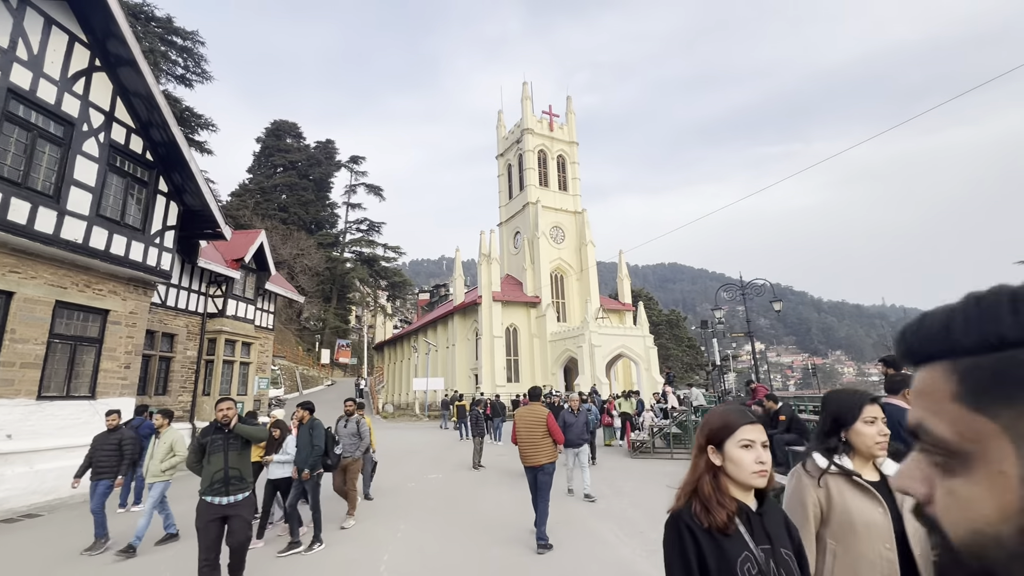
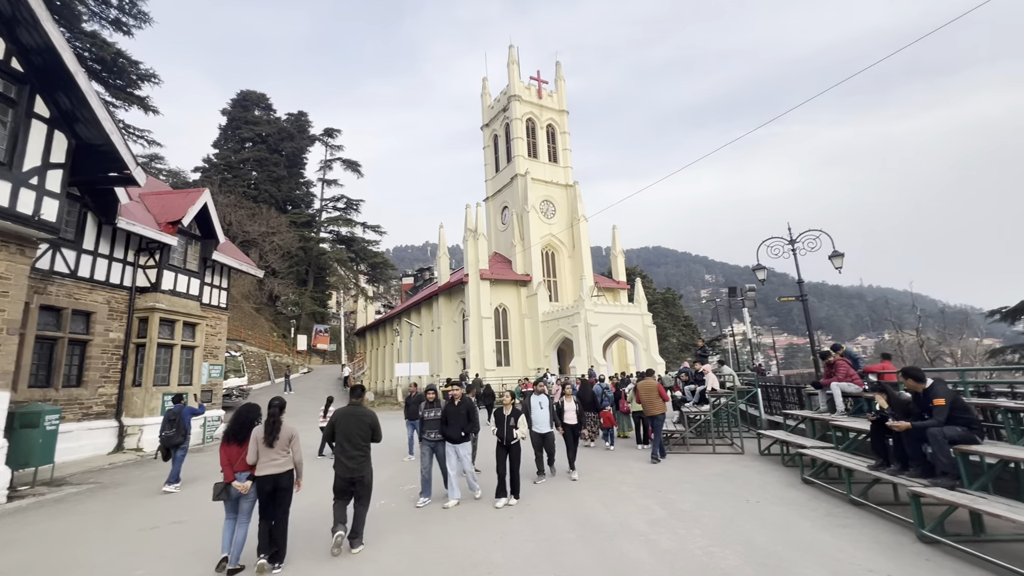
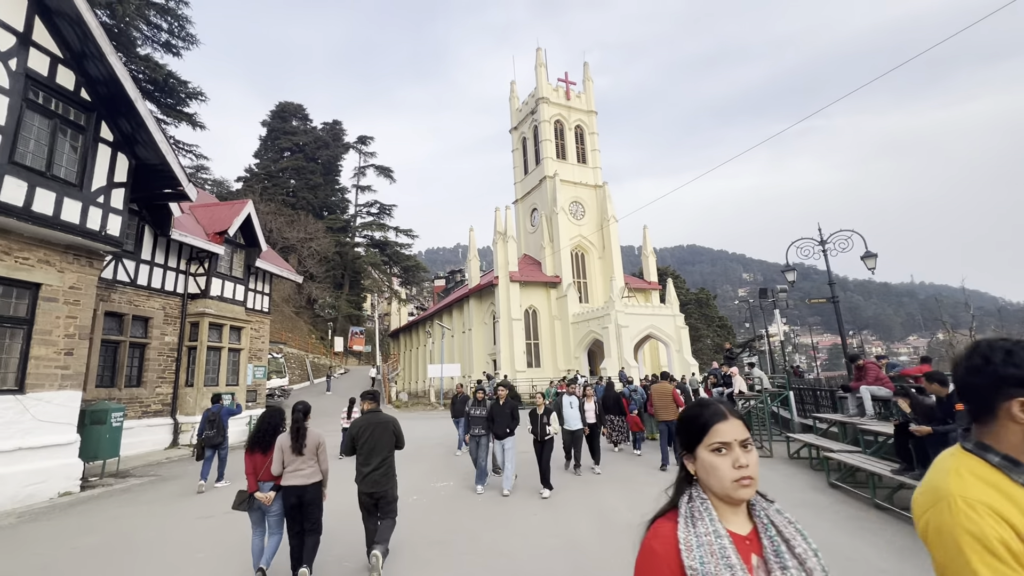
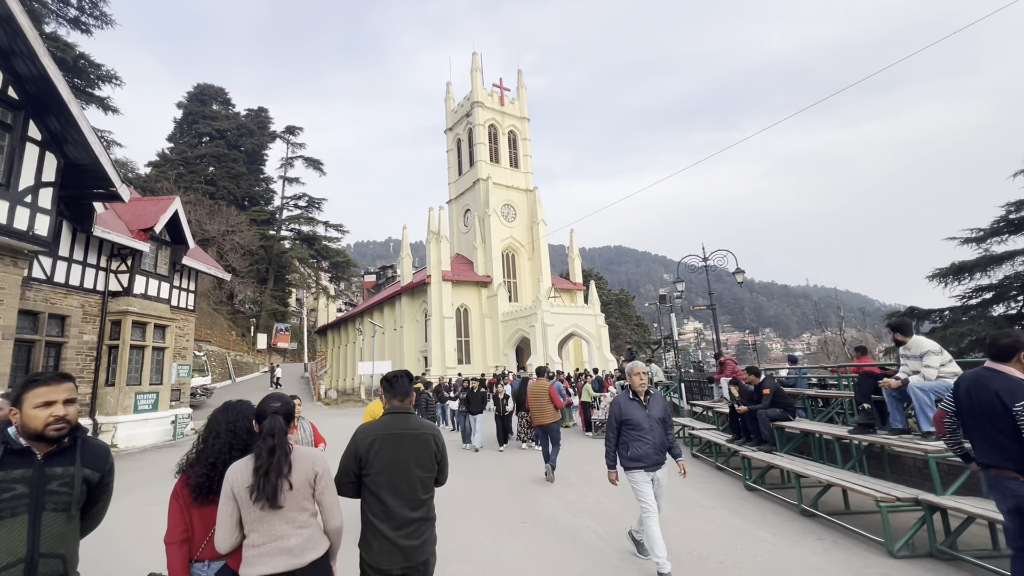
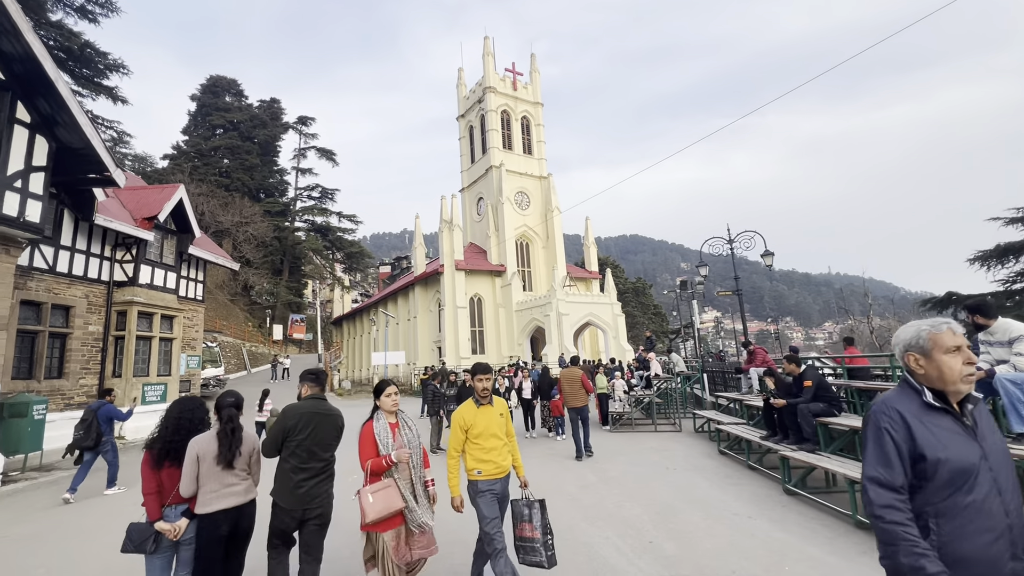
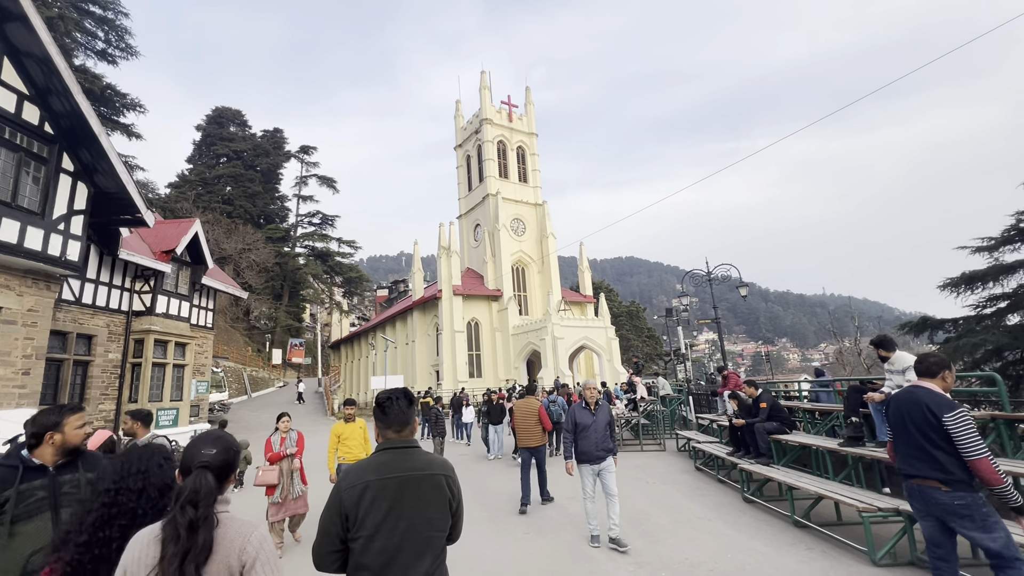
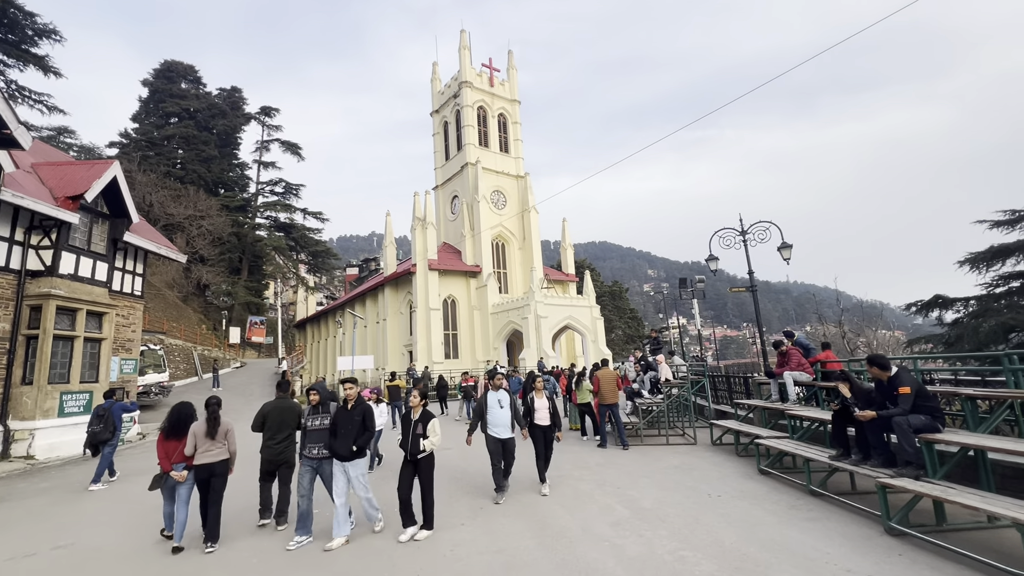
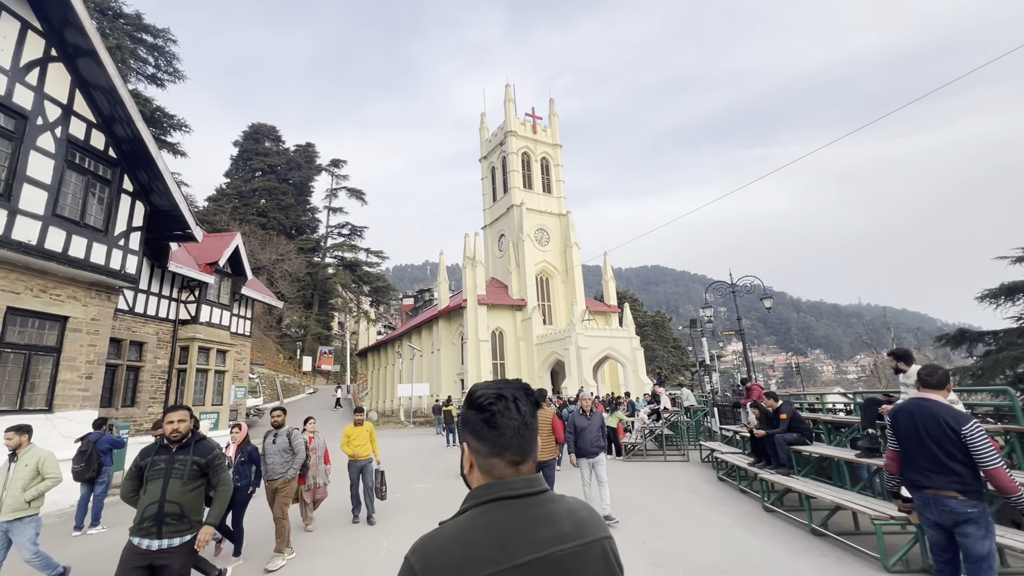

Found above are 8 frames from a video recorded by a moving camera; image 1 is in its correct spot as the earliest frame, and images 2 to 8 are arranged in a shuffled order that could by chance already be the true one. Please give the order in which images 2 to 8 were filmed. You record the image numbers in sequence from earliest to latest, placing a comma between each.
8, 6, 4, 5, 3, 2, 7
